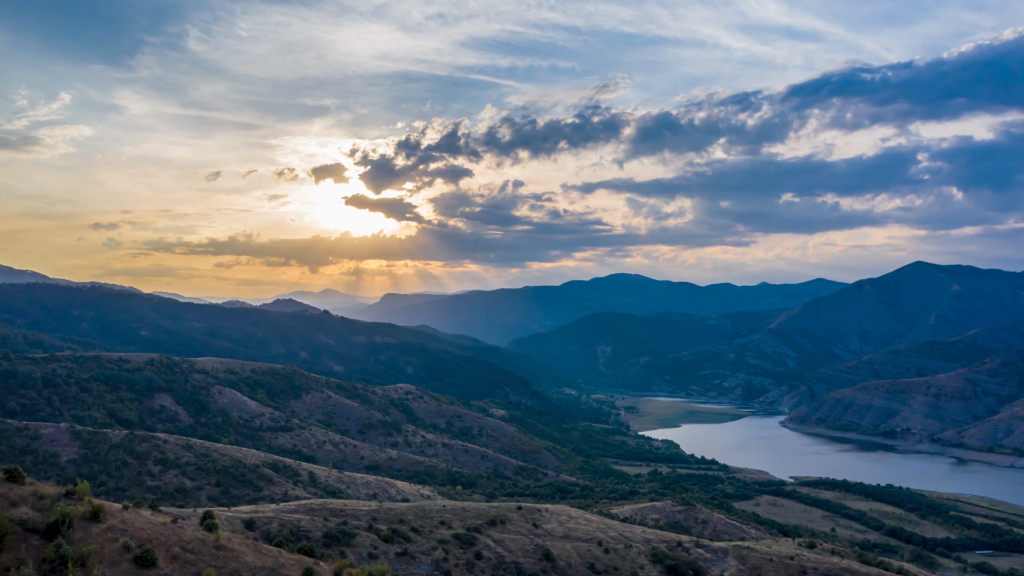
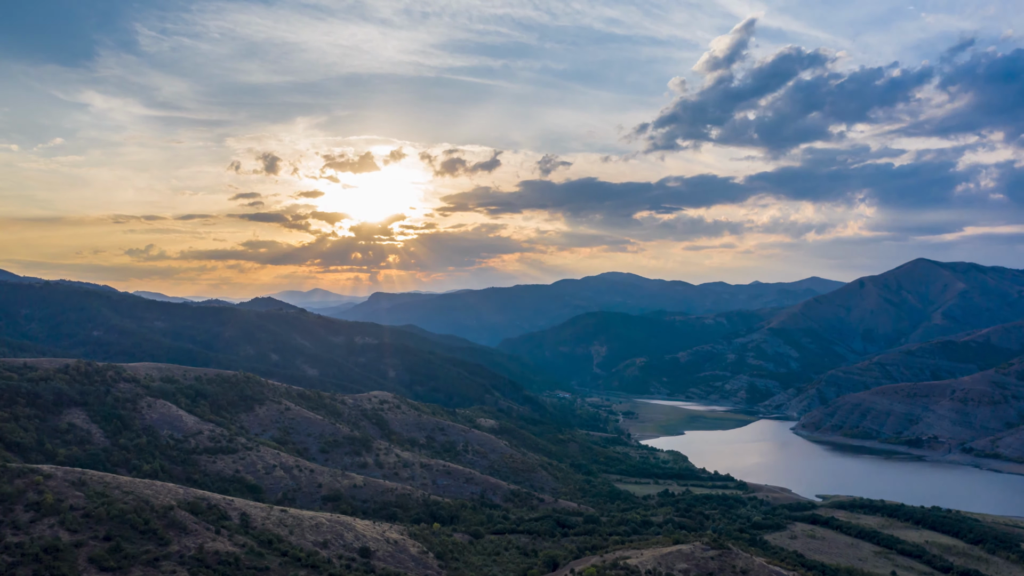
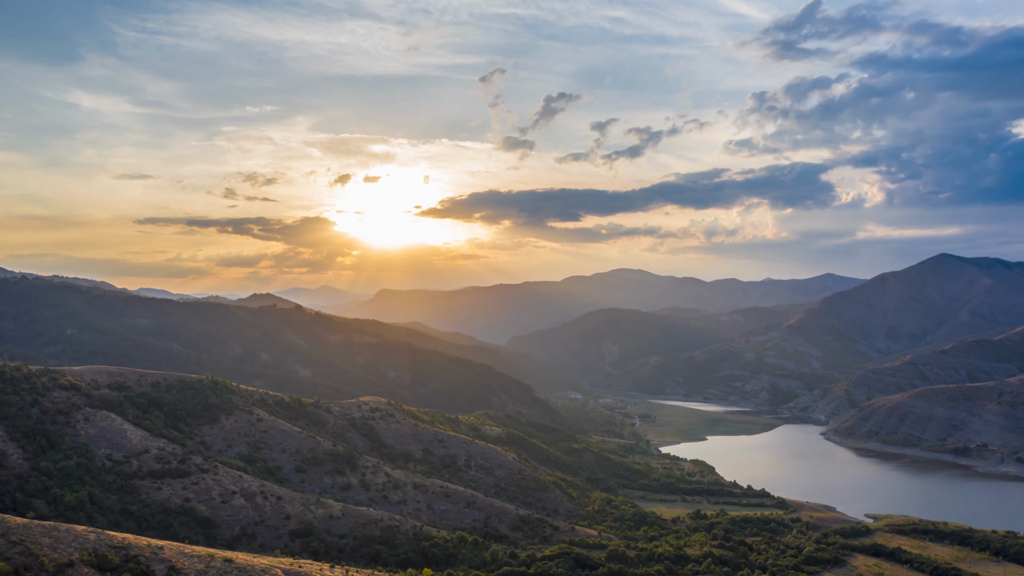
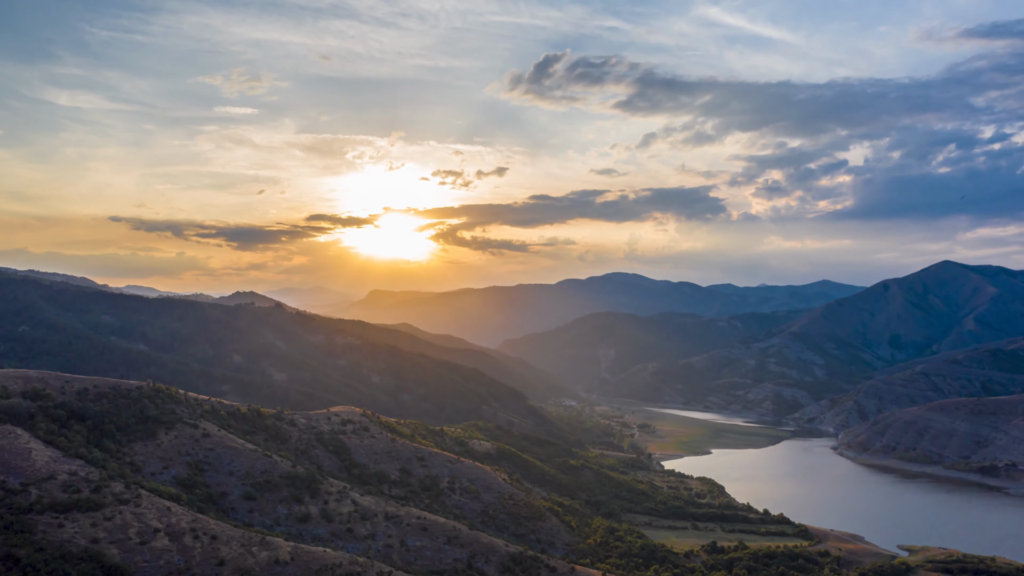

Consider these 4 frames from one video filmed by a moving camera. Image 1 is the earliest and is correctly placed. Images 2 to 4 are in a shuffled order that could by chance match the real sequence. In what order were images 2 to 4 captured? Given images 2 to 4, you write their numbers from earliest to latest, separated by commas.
2, 3, 4
